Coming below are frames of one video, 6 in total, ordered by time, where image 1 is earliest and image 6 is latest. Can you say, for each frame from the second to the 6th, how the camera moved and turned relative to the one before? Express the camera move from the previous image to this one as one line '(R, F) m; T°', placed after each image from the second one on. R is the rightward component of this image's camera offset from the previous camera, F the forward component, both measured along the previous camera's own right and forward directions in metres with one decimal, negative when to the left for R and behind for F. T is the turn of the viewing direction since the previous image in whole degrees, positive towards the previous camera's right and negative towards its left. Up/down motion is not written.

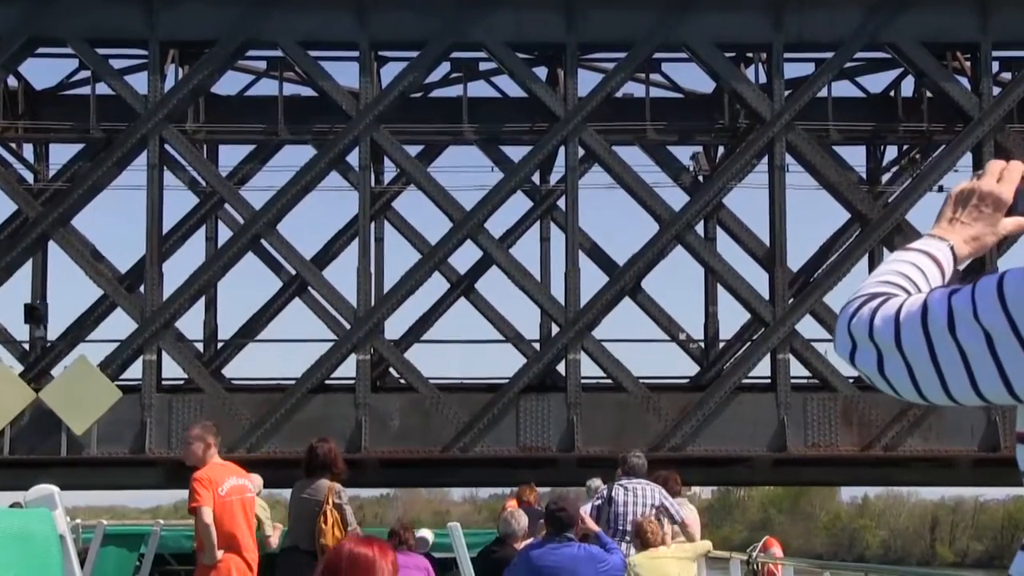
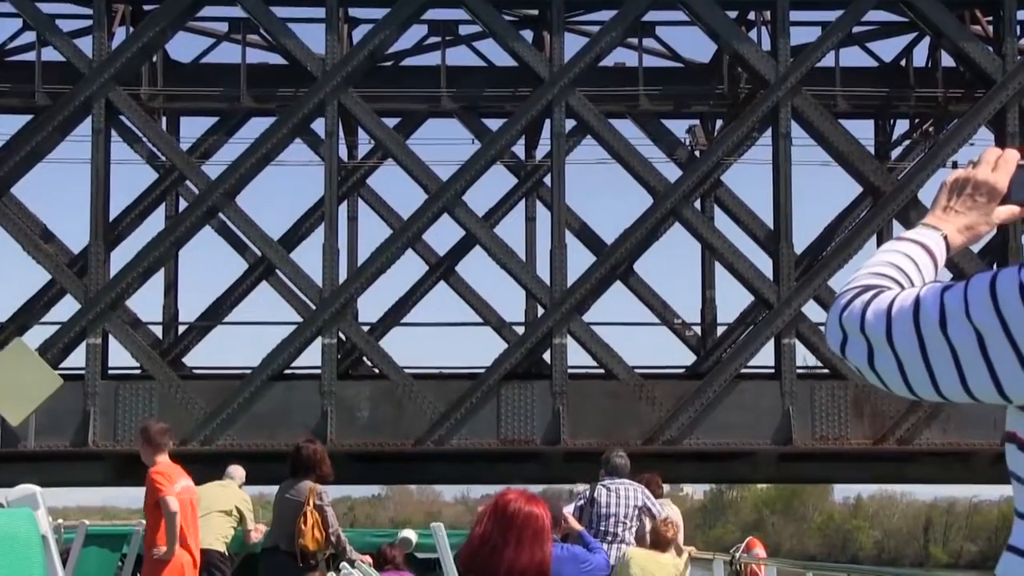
(+0.1, +1.6) m; 0°
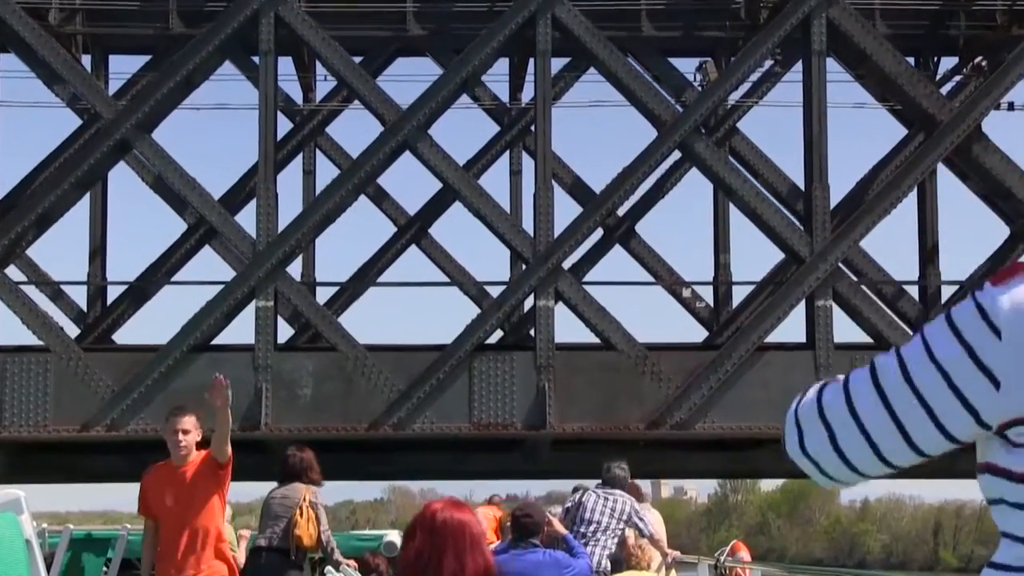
(+0.2, +3.0) m; 0°
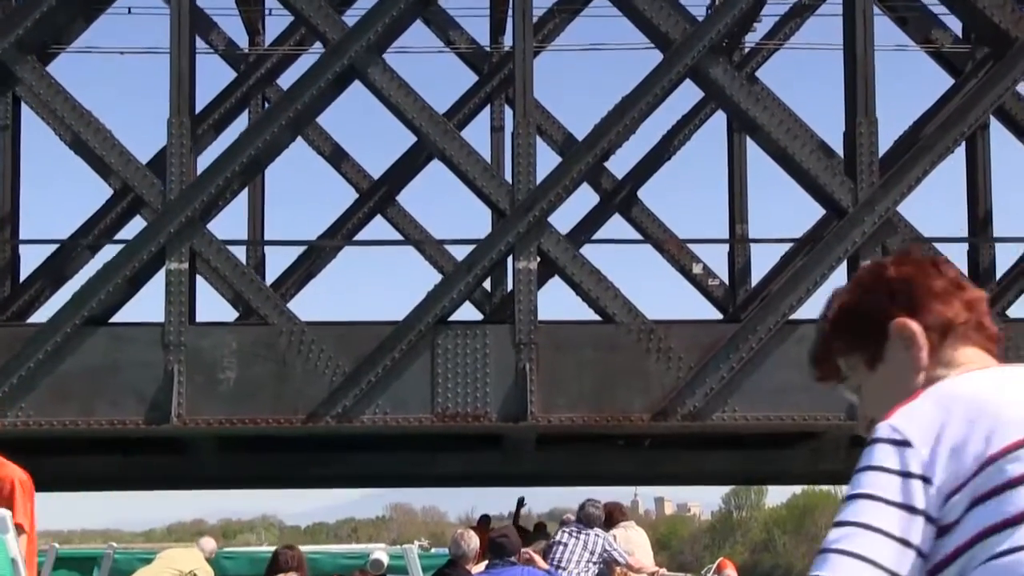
(+0.2, +2.6) m; 0°
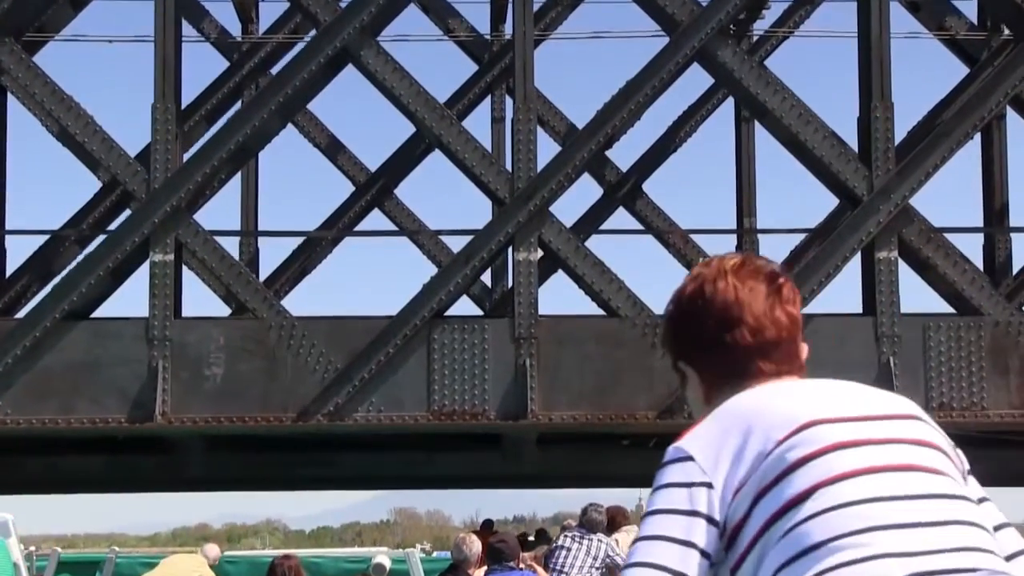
(0.0, +0.5) m; 0°
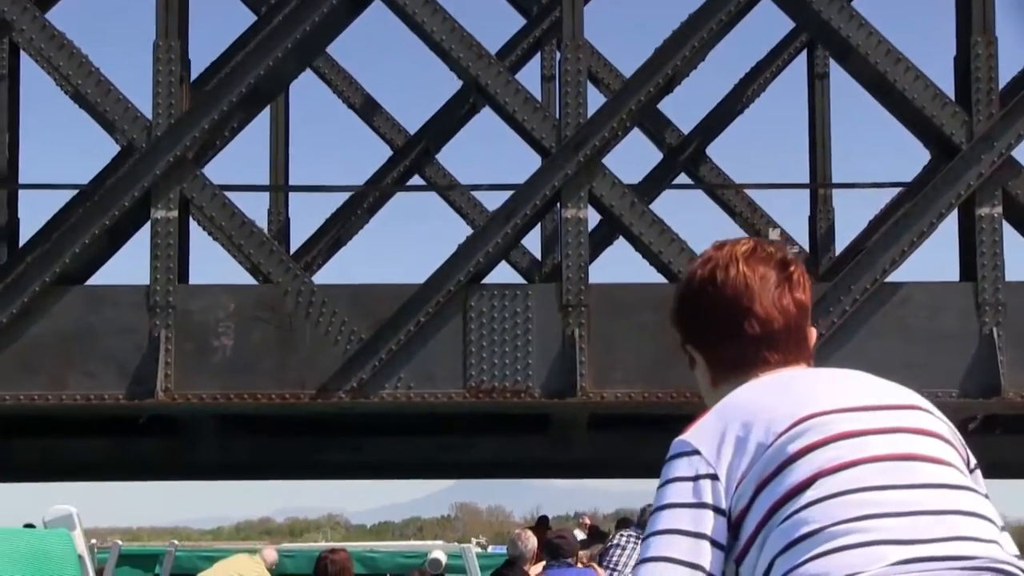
(+0.1, +1.2) m; -2°
